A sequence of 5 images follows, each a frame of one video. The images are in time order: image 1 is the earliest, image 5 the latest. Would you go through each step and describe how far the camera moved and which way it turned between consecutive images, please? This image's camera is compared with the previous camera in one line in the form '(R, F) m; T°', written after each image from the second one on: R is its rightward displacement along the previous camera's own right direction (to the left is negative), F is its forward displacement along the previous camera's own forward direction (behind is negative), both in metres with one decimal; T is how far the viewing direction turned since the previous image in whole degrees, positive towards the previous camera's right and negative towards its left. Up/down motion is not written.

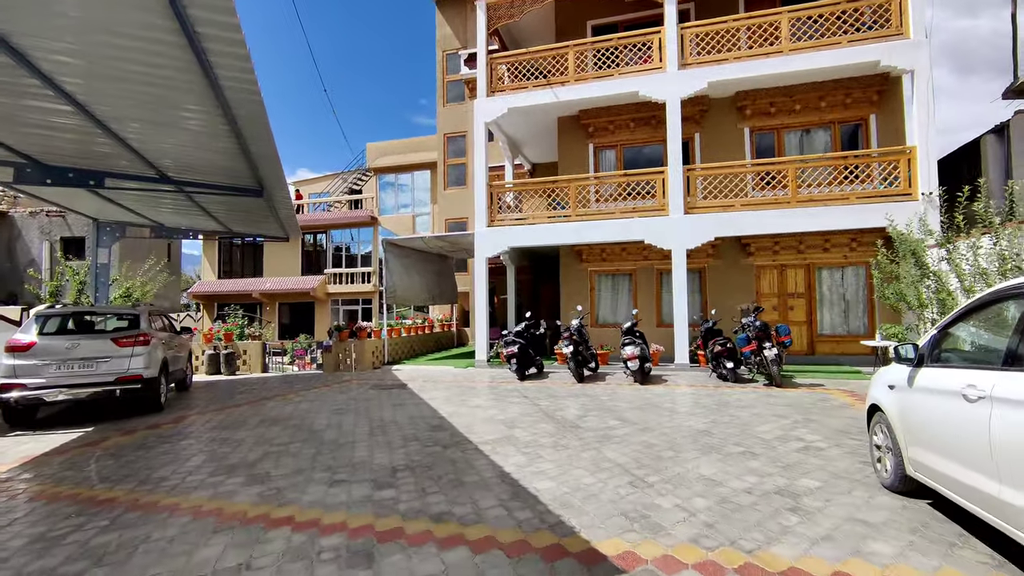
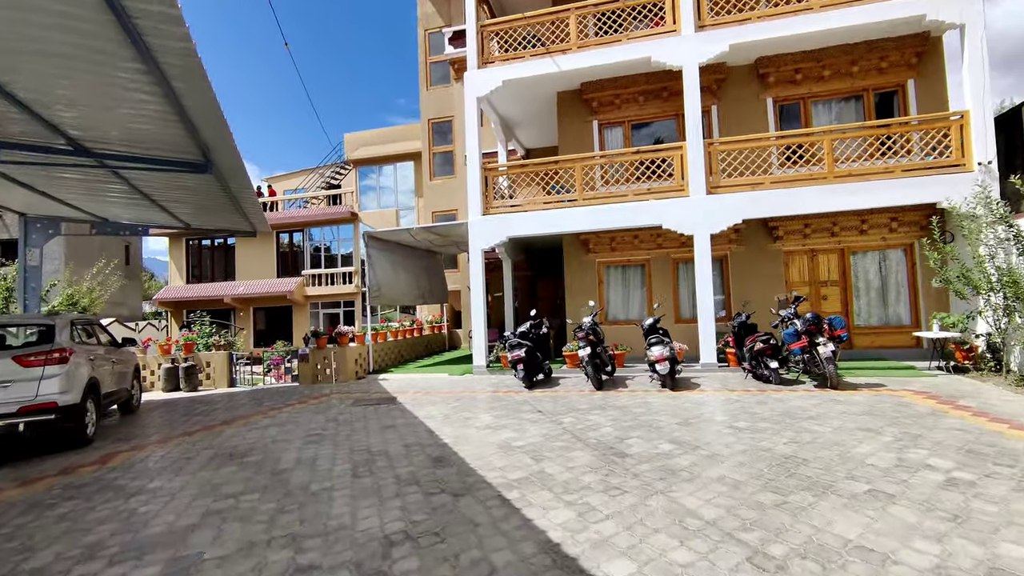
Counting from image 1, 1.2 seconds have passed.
(-0.3, +1.3) m; +2°
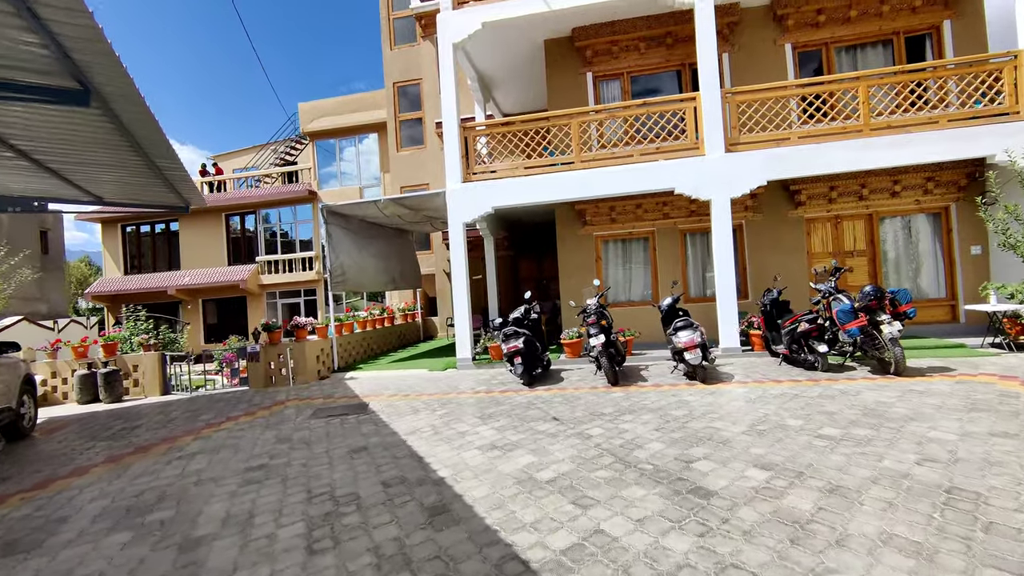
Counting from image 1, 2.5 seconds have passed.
(-0.3, +1.4) m; +3°
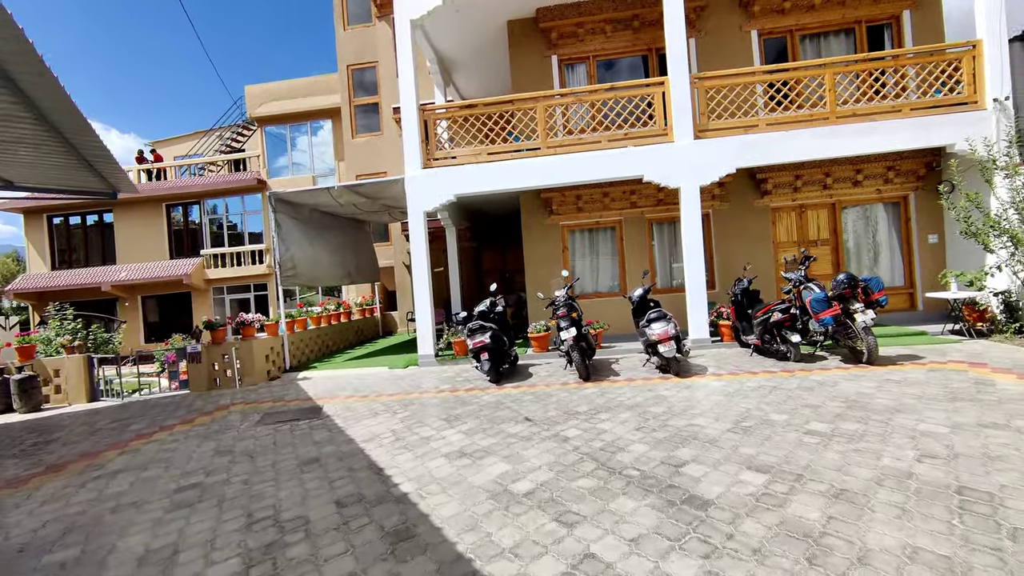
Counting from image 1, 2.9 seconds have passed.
(-0.1, +0.4) m; +4°
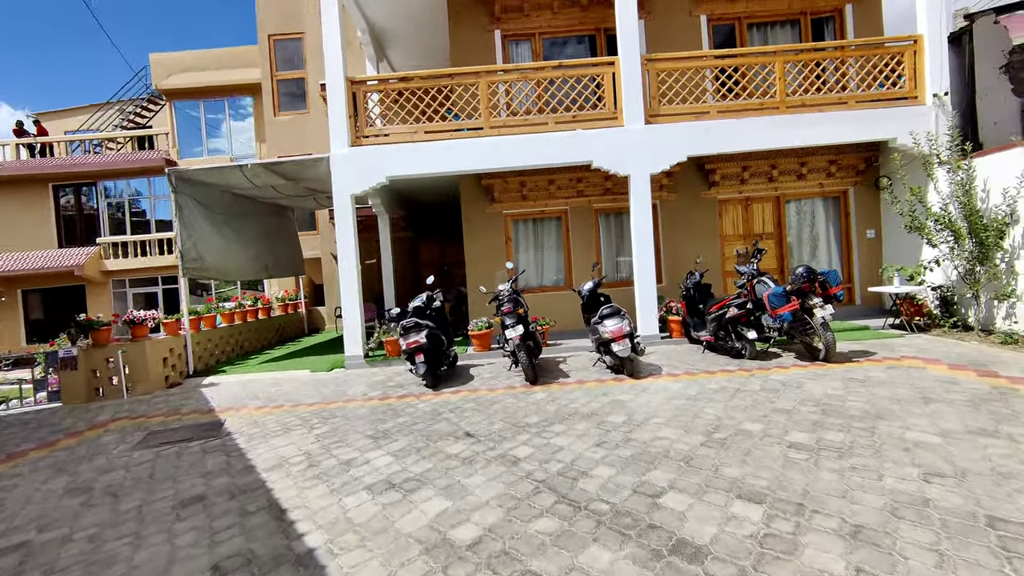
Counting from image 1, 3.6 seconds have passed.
(0.0, +0.7) m; +7°
